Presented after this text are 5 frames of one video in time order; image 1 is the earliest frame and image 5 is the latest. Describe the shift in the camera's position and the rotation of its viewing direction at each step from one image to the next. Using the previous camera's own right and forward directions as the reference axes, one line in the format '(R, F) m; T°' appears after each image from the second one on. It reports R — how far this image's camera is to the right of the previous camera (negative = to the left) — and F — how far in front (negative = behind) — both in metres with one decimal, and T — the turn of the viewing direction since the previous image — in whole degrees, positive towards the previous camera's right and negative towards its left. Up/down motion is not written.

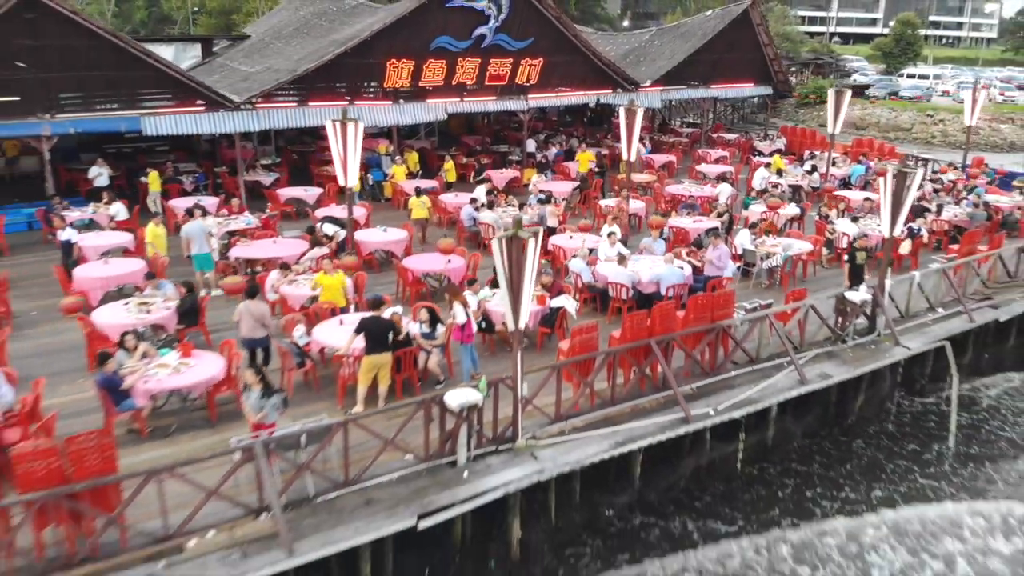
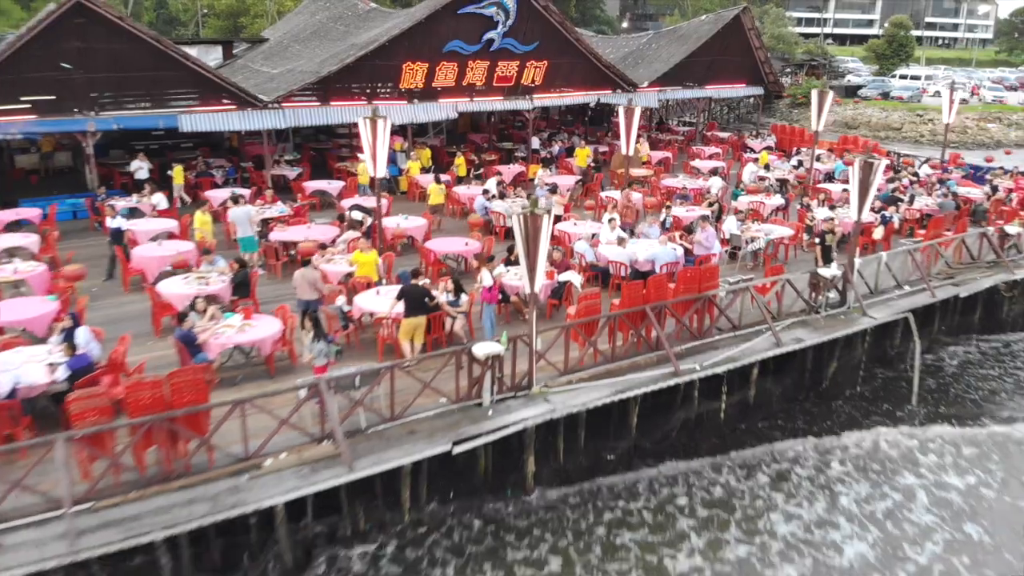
(-0.2, -1.2) m; 0°
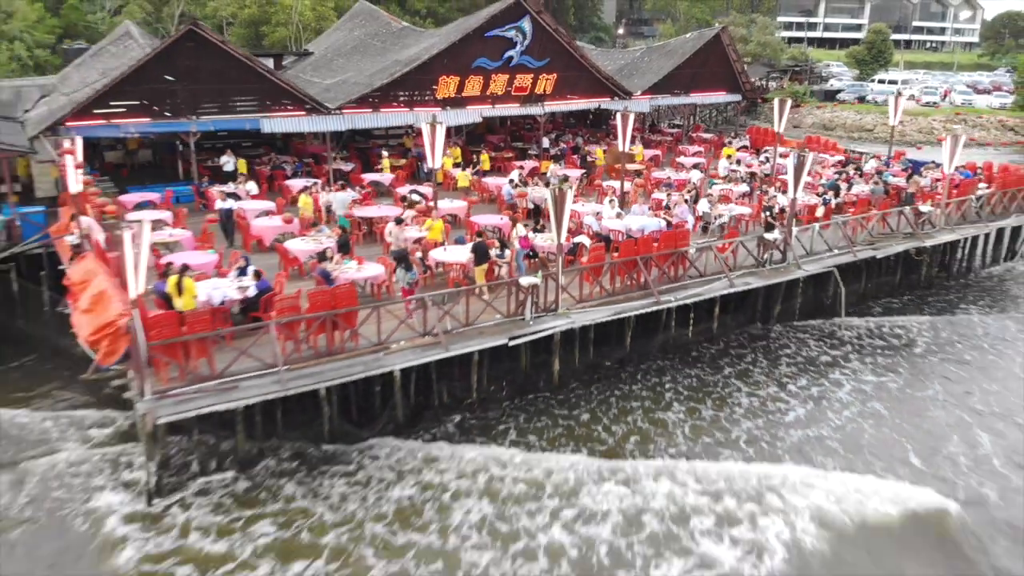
(-0.7, -3.7) m; 0°
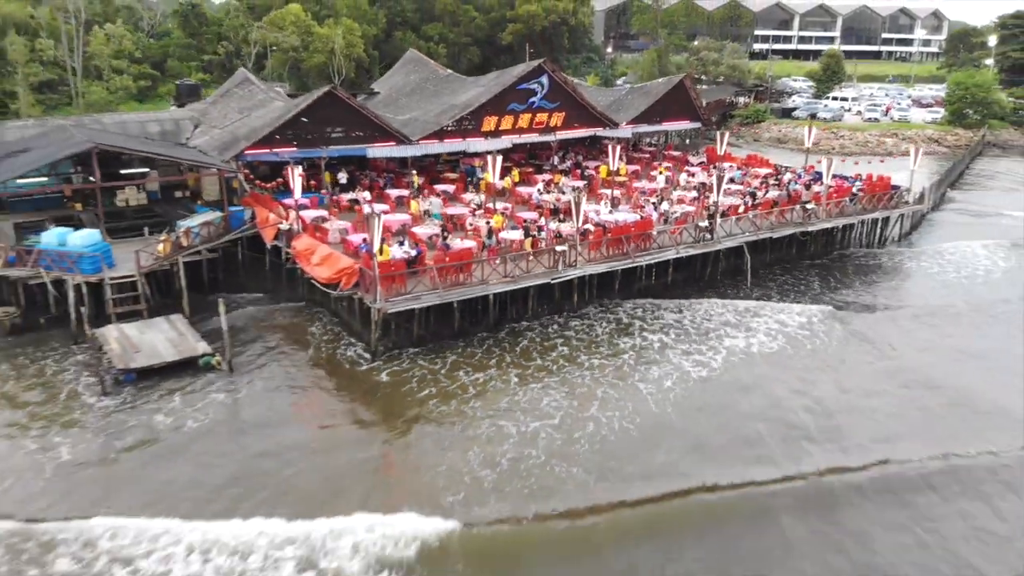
(-1.8, -9.0) m; +1°
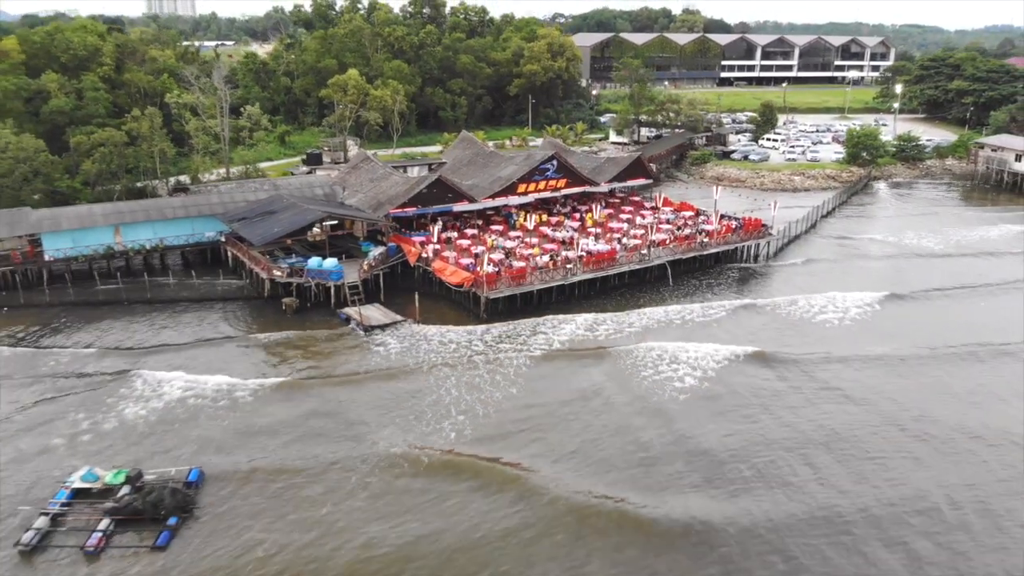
(-3.3, -20.5) m; +1°
